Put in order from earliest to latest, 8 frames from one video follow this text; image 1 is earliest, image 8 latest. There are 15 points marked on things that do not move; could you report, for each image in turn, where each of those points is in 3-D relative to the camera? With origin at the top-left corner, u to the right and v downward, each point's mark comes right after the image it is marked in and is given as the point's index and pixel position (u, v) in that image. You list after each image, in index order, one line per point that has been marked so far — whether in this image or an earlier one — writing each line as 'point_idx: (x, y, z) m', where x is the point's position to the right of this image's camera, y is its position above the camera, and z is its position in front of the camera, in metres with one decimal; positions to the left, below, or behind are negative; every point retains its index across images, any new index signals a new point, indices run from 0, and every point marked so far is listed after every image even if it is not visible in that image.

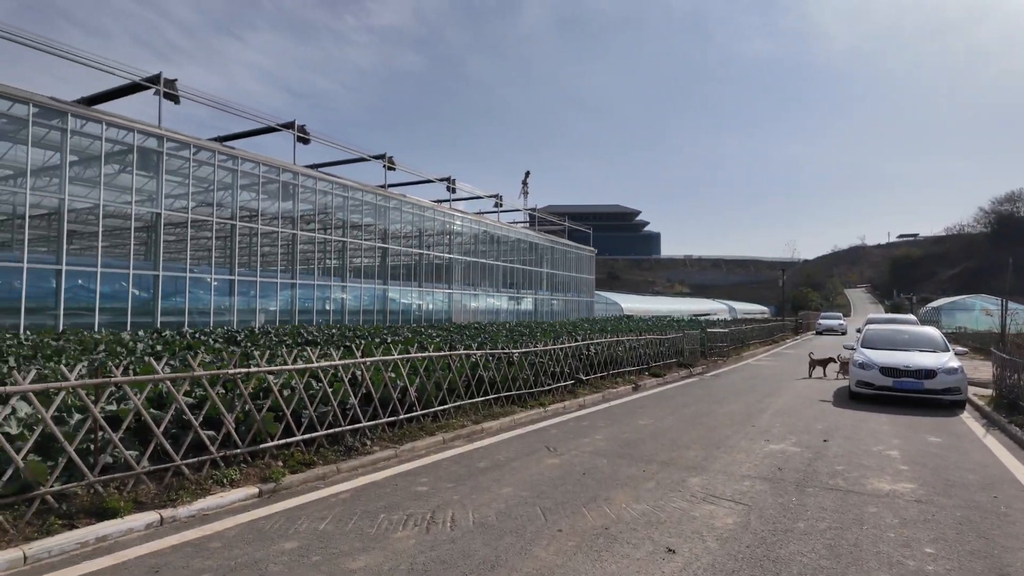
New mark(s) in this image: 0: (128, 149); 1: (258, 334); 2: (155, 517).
0: (-11.2, +4.0, +17.4) m
1: (-5.5, -1.0, +12.8) m
2: (-2.5, -1.6, +4.1) m
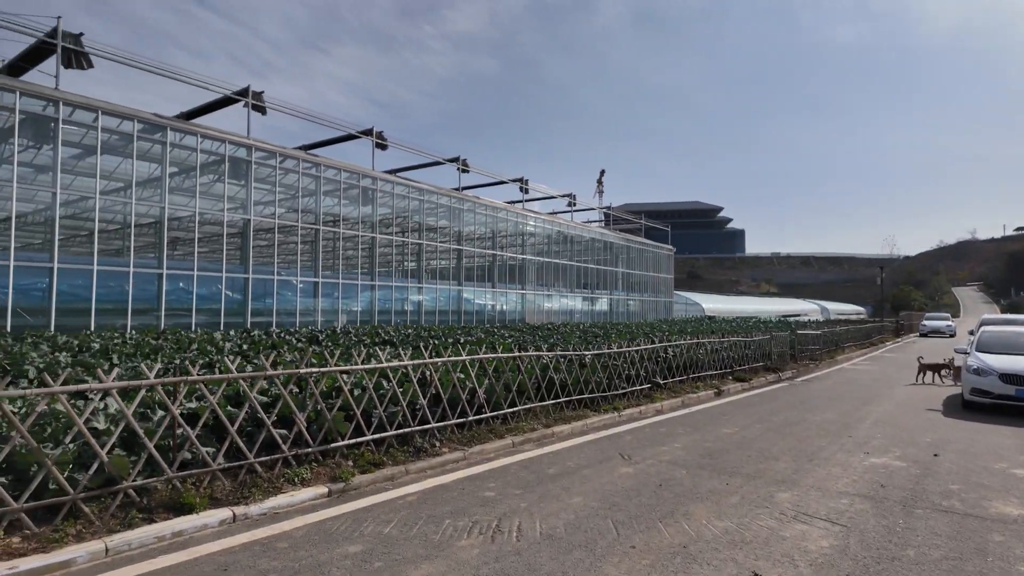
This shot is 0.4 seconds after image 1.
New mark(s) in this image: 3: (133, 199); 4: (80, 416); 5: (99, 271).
0: (-9.0, +4.0, +18.5) m
1: (-3.9, -1.0, +13.2) m
2: (-2.0, -1.6, +4.2) m
3: (-10.3, +2.4, +16.3) m
4: (-2.8, -0.8, +3.8) m
5: (-10.6, +0.5, +15.3) m
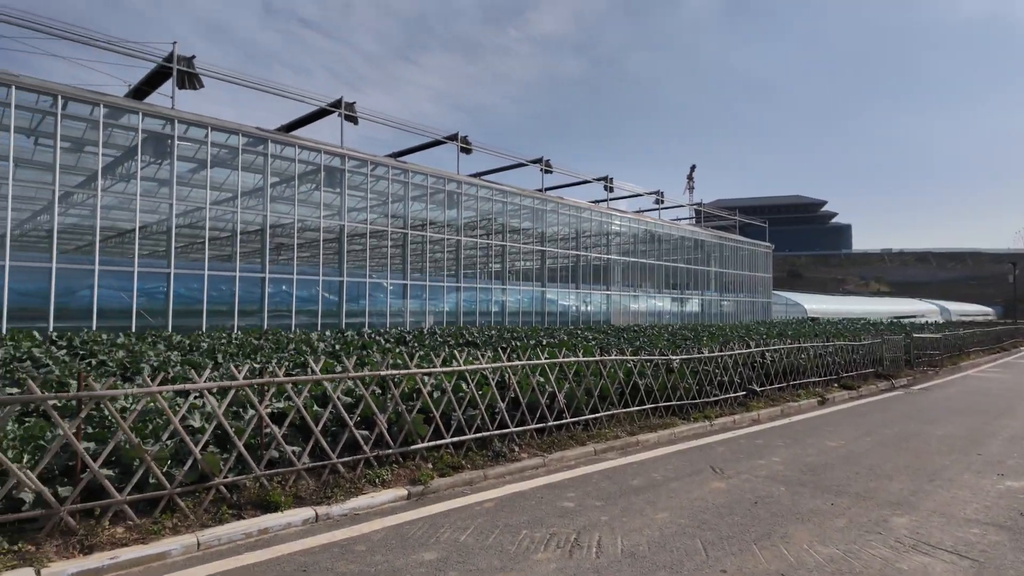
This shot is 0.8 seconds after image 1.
0: (-6.3, +3.9, +19.4) m
1: (-2.1, -1.1, +13.5) m
2: (-1.4, -1.6, +4.3) m
3: (-8.0, +2.3, +17.5) m
4: (-2.3, -0.9, +4.0) m
5: (-8.4, +0.4, +16.5) m
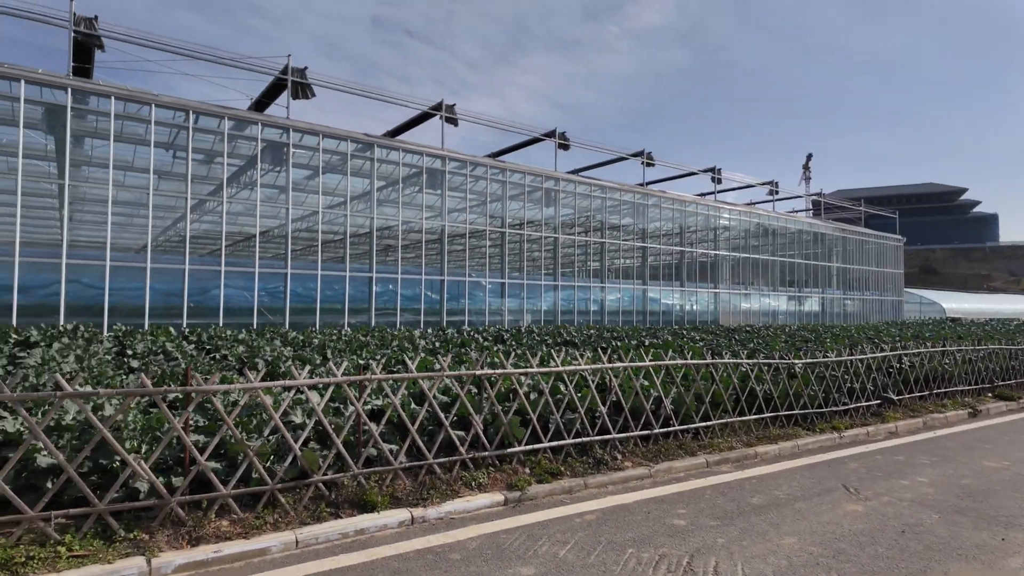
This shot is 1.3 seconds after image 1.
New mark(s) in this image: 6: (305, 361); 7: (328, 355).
0: (-3.1, +3.9, +19.9) m
1: (+0.2, -1.1, +13.4) m
2: (-0.7, -1.6, +4.2) m
3: (-5.0, +2.3, +18.2) m
4: (-1.6, -0.8, +4.0) m
5: (-5.6, +0.4, +17.4) m
6: (-3.0, -1.0, +8.5) m
7: (-2.8, -1.0, +9.2) m
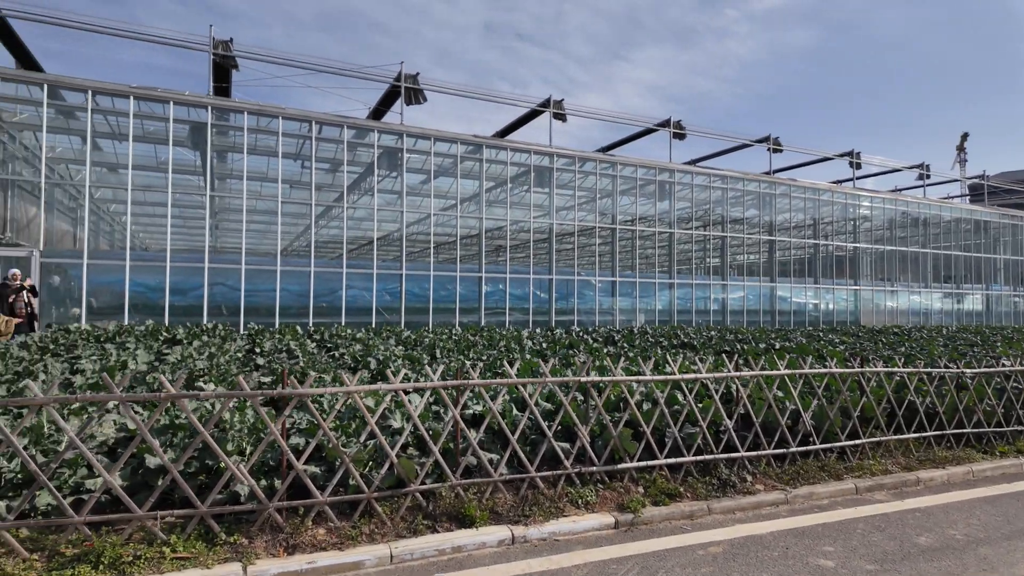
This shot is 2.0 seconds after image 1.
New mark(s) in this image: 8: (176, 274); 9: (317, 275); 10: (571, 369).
0: (+0.5, +3.9, +19.7) m
1: (+2.6, -1.0, +12.7) m
2: (0.0, -1.6, +3.8) m
3: (-1.7, +2.3, +18.5) m
4: (-0.9, -0.8, +3.9) m
5: (-2.3, +0.4, +17.7) m
6: (-1.4, -1.0, +8.5) m
7: (-1.2, -1.0, +9.2) m
8: (-8.3, +0.4, +14.8) m
9: (-5.3, +0.3, +16.2) m
10: (+0.7, -1.0, +7.1) m
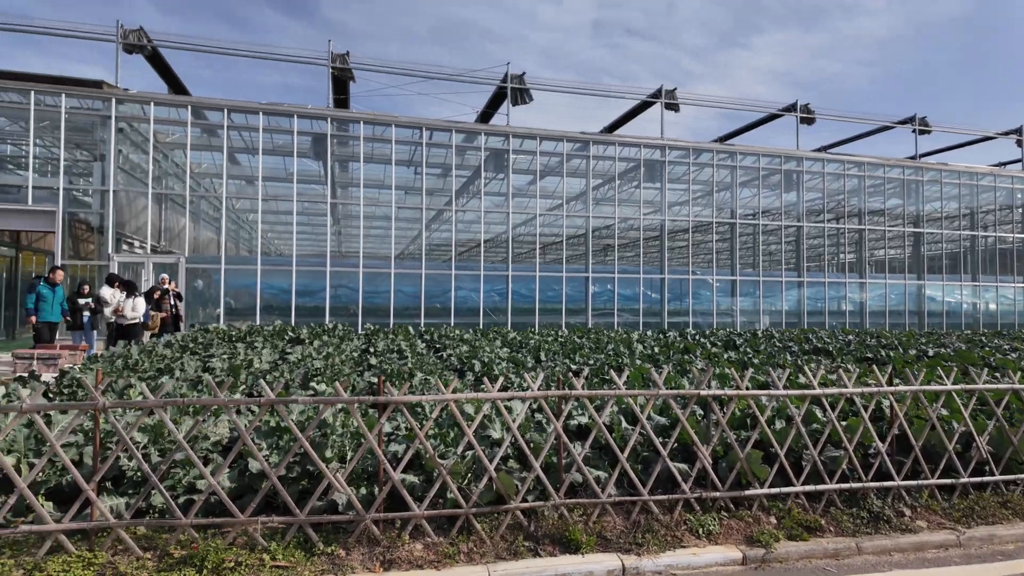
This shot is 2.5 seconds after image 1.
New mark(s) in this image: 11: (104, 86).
0: (+4.0, +3.9, +19.0) m
1: (+4.8, -1.0, +11.7) m
2: (+0.6, -1.6, +3.4) m
3: (+1.6, +2.3, +18.1) m
4: (-0.3, -0.8, +3.6) m
5: (+0.8, +0.3, +17.5) m
6: (+0.1, -1.1, +8.3) m
7: (+0.5, -1.1, +8.9) m
8: (-5.6, +0.3, +15.7) m
9: (-2.3, +0.3, +16.6) m
10: (+1.9, -1.0, +6.6) m
11: (-9.9, +4.9, +14.5) m
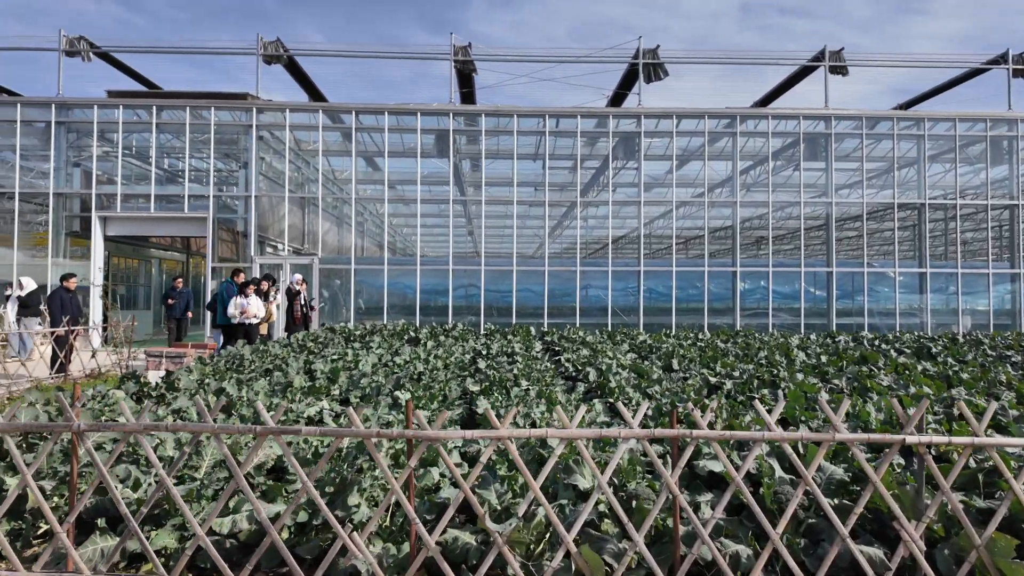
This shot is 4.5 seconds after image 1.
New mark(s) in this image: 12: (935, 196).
0: (+7.8, +4.0, +16.5) m
1: (+6.9, -0.9, +9.2) m
2: (+0.9, -1.5, +2.2) m
3: (+5.3, +2.4, +16.2) m
4: (+0.1, -0.8, +2.6) m
5: (+4.4, +0.4, +15.8) m
6: (+1.5, -1.0, +7.0) m
7: (+2.1, -1.0, +7.5) m
8: (-2.2, +0.3, +15.5) m
9: (+1.1, +0.4, +15.6) m
10: (+2.9, -0.9, +4.9) m
11: (-6.8, +4.9, +15.3) m
12: (+11.6, +2.6, +16.4) m
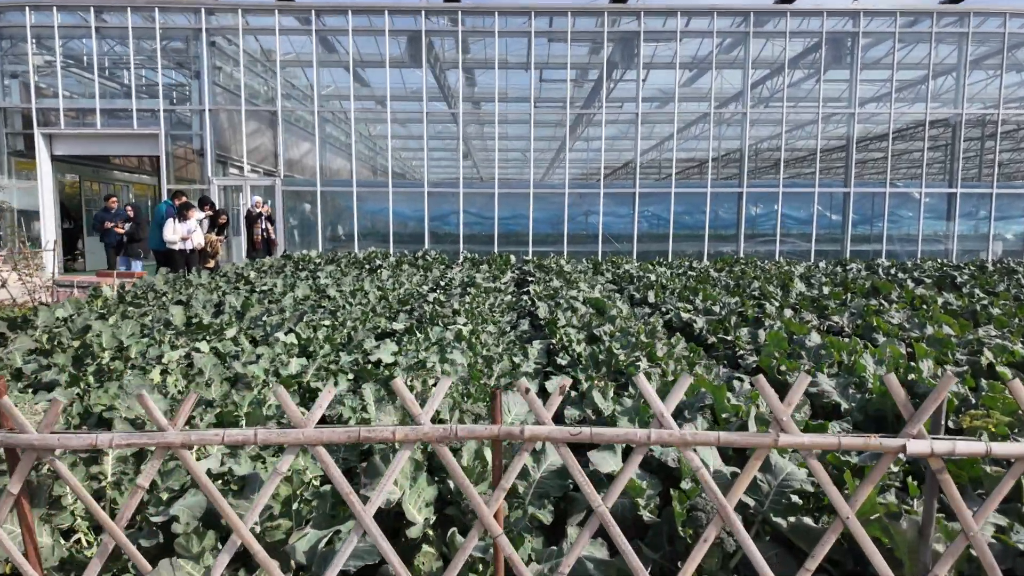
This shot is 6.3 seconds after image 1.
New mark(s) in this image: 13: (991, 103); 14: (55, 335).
0: (+7.4, +5.9, +14.5) m
1: (+6.3, +0.1, +7.9) m
2: (+0.2, -1.3, +1.2) m
3: (+4.9, +4.3, +14.5) m
4: (-0.6, -0.5, +1.5) m
5: (+4.0, +2.3, +14.4) m
6: (+0.9, -0.2, +5.9) m
7: (+1.4, -0.1, +6.4) m
8: (-2.6, +2.1, +14.3) m
9: (+0.7, +2.2, +14.3) m
10: (+2.2, -0.4, +3.8) m
11: (-7.2, +6.7, +13.7) m
12: (+11.2, +4.4, +14.5) m
13: (+11.5, +4.6, +14.5) m
14: (-3.6, -0.4, +4.6) m
